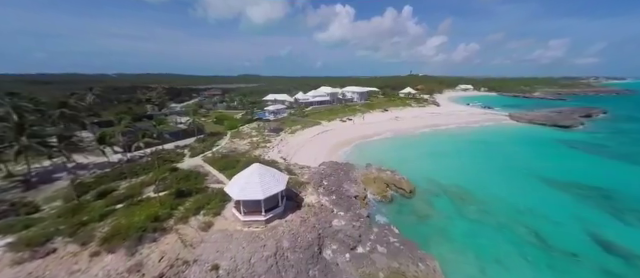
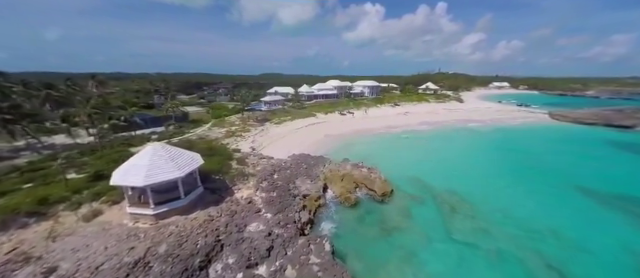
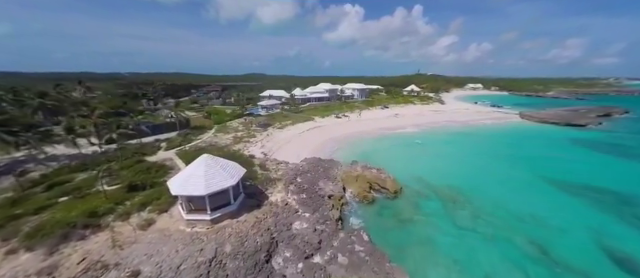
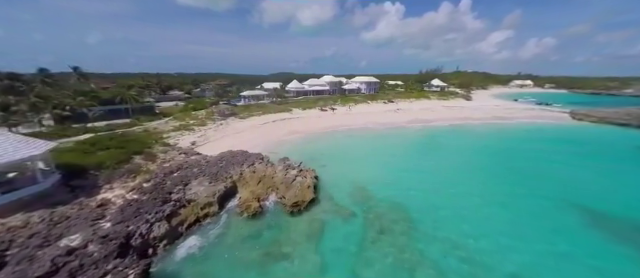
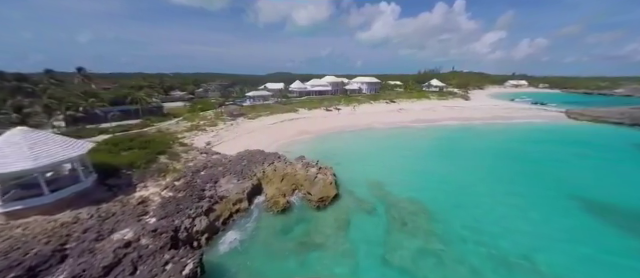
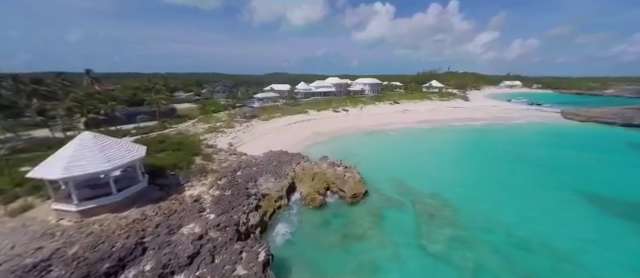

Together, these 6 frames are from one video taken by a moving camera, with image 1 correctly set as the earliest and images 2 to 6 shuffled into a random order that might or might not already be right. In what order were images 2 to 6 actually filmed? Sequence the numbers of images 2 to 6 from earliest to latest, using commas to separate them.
3, 2, 6, 5, 4
